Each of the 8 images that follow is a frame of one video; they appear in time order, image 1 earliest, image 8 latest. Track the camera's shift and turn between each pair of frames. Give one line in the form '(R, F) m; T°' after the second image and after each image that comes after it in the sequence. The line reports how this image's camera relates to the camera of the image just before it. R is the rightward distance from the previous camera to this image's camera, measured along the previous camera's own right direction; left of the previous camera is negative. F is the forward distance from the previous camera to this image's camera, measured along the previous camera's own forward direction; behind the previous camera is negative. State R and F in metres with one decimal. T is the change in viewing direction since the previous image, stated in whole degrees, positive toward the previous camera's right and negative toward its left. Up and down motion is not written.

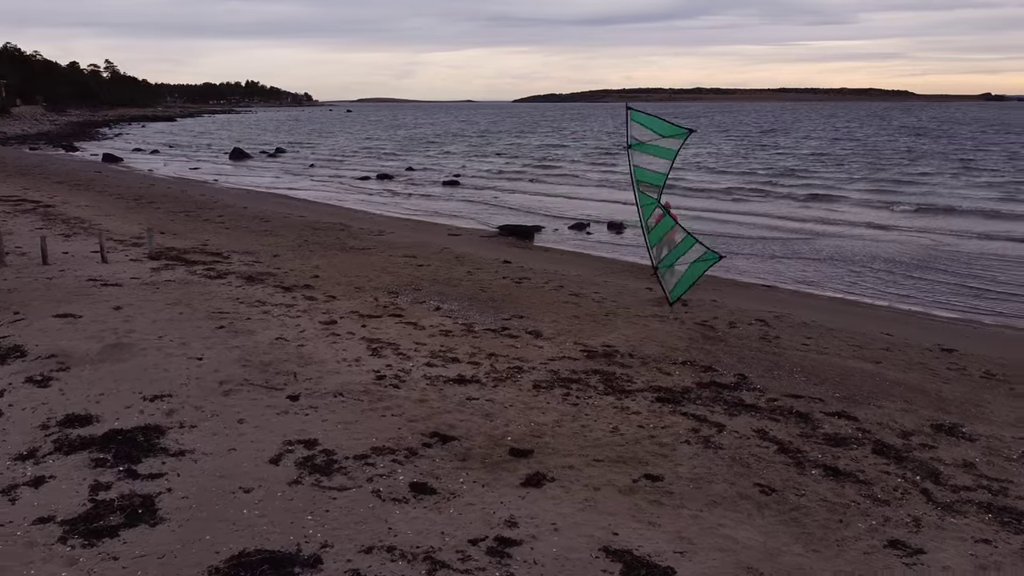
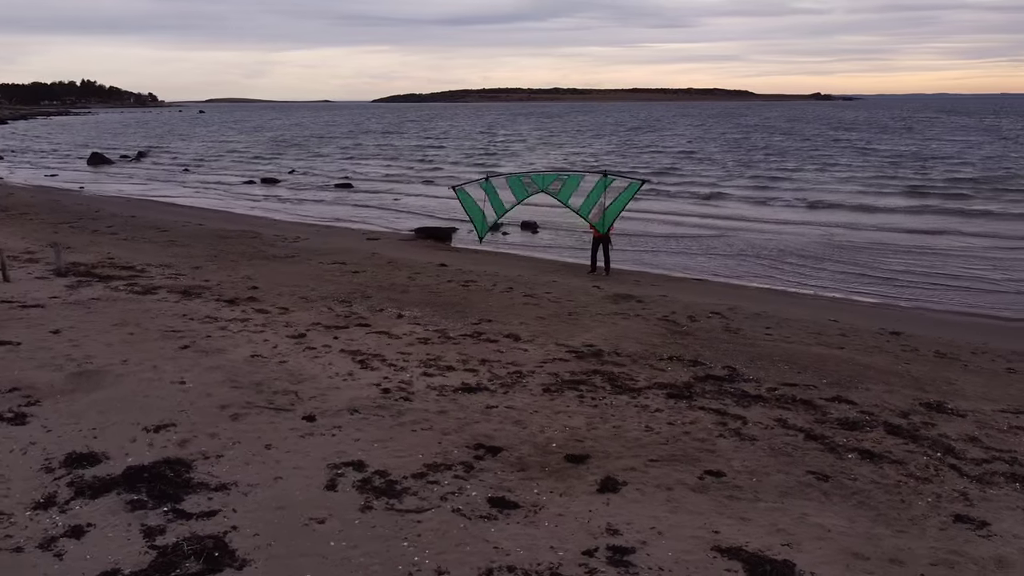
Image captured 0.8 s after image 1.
(-1.2, +0.2) m; +9°
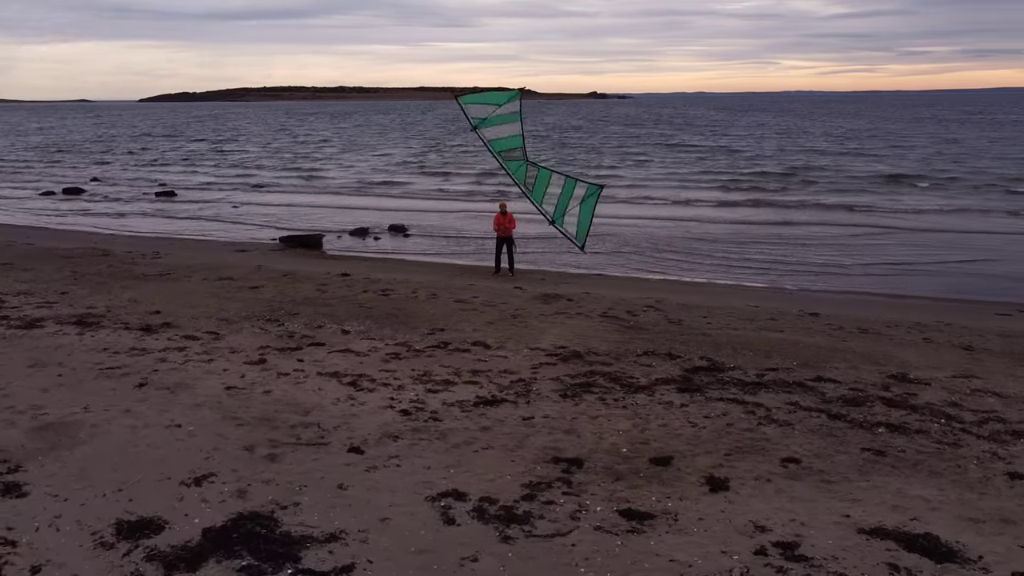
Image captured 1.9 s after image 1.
(-1.9, +0.4) m; +14°
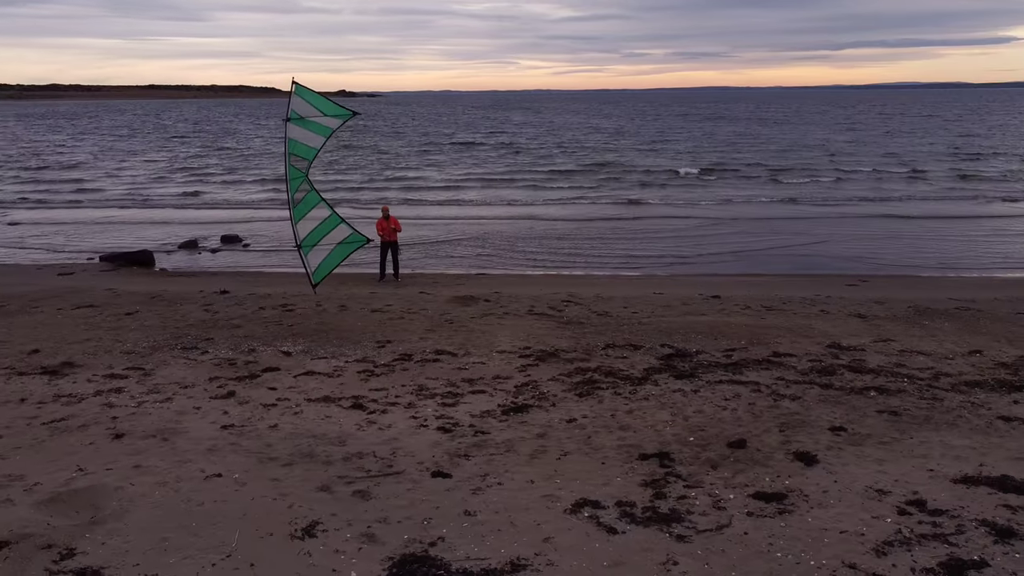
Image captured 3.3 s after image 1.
(-2.1, +0.4) m; +17°
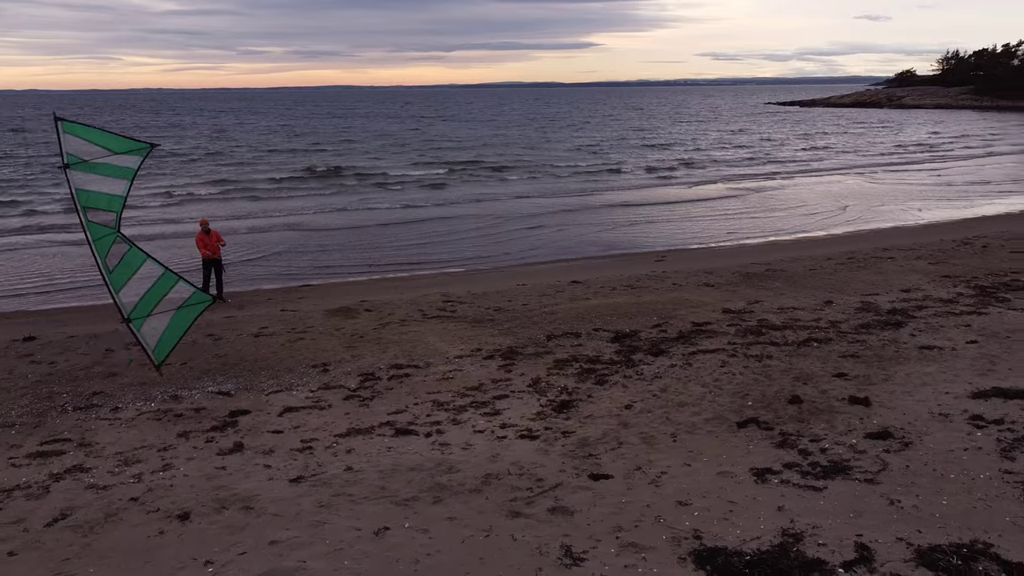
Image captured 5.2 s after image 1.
(-3.1, +0.8) m; +25°
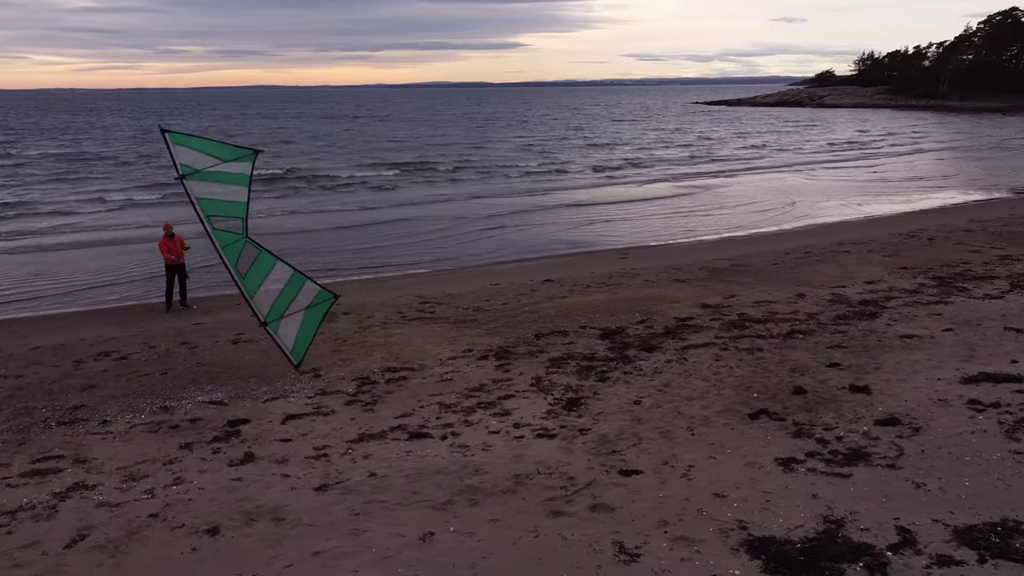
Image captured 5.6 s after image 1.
(-0.6, 0.0) m; +5°
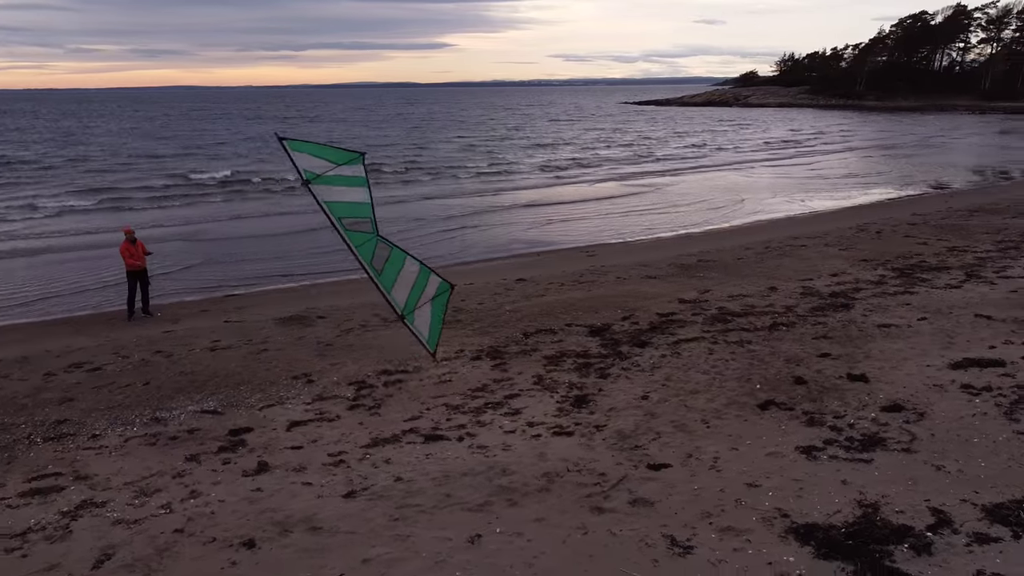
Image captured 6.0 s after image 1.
(-0.6, 0.0) m; +5°
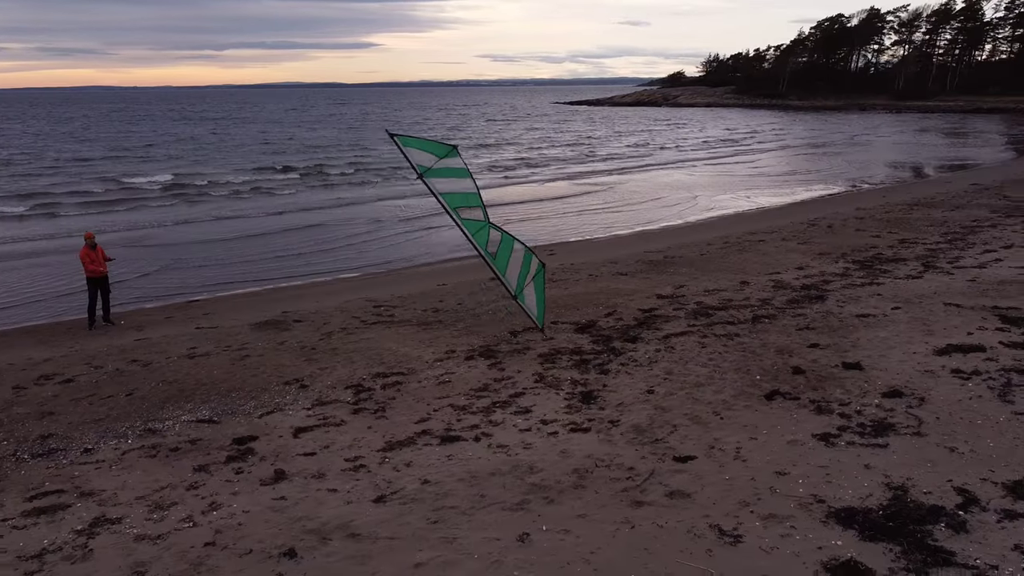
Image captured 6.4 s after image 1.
(-0.6, 0.0) m; +5°
